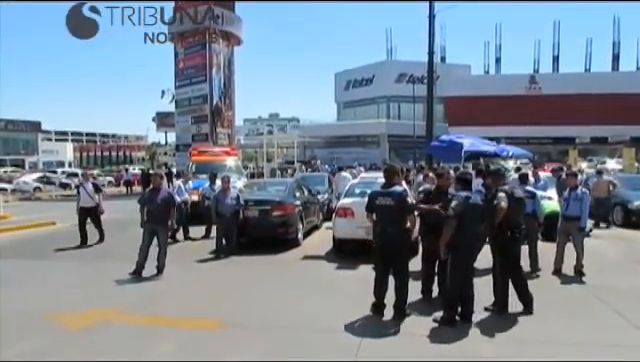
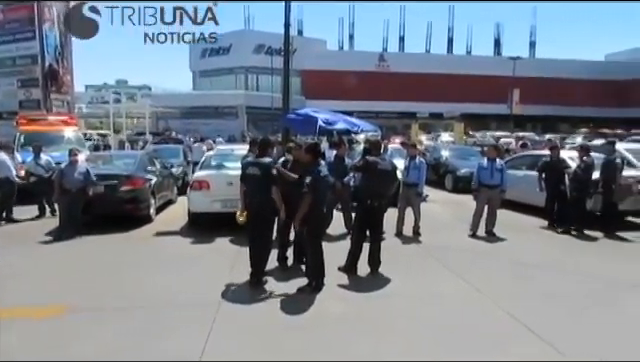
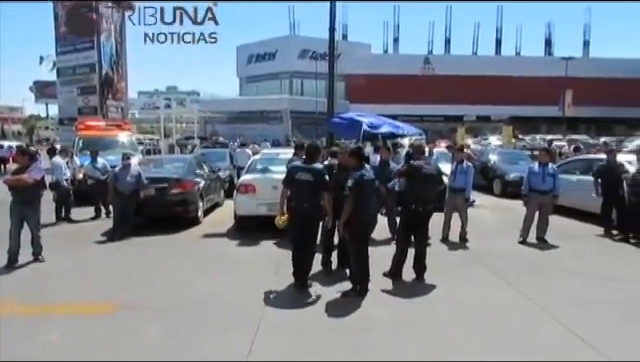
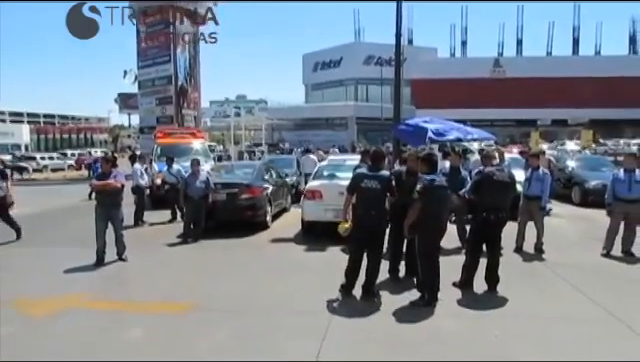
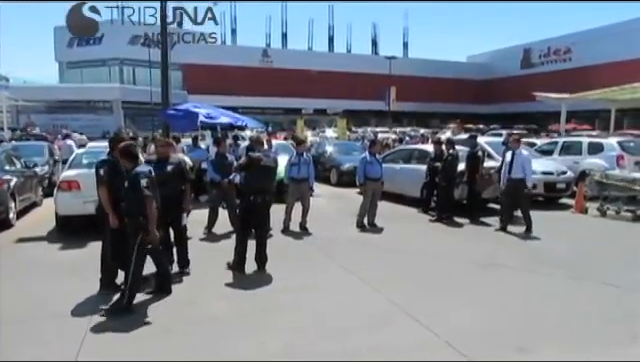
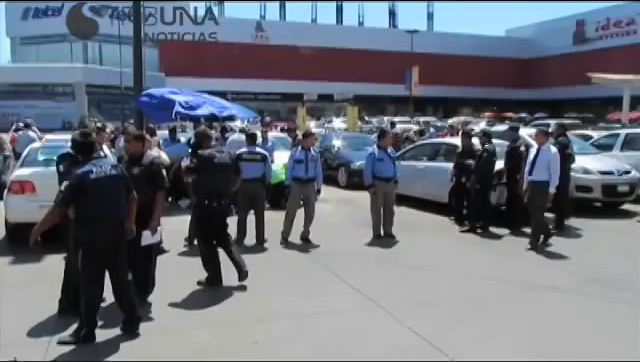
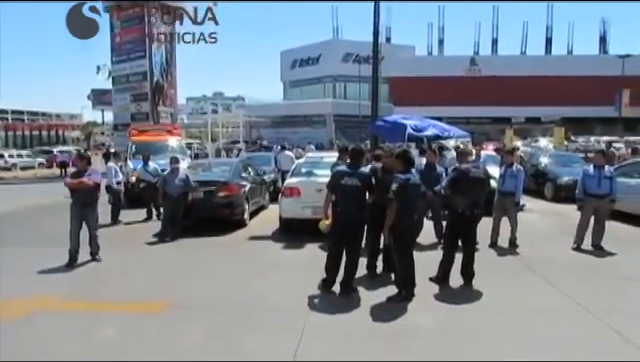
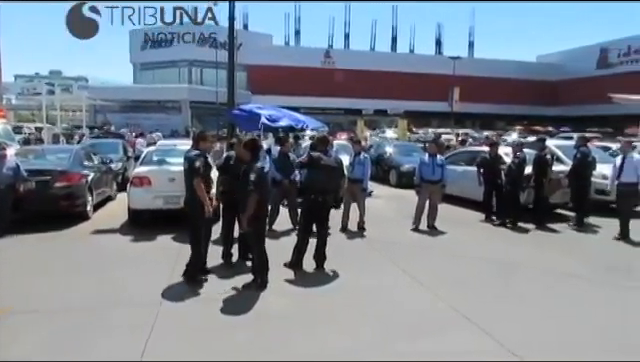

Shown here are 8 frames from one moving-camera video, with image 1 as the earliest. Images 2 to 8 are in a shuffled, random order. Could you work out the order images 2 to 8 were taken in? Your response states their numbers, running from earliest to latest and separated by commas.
4, 7, 3, 2, 8, 5, 6
